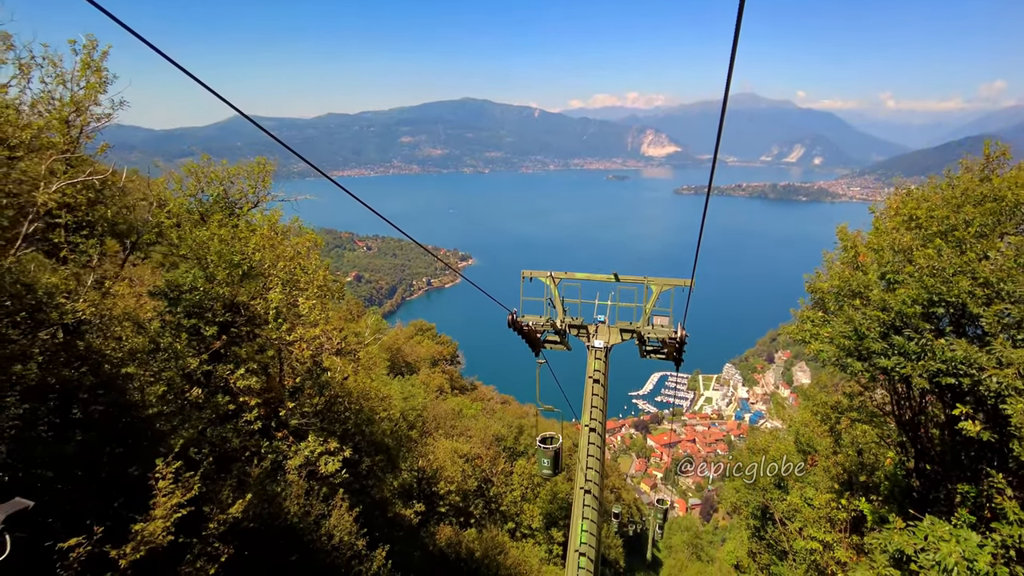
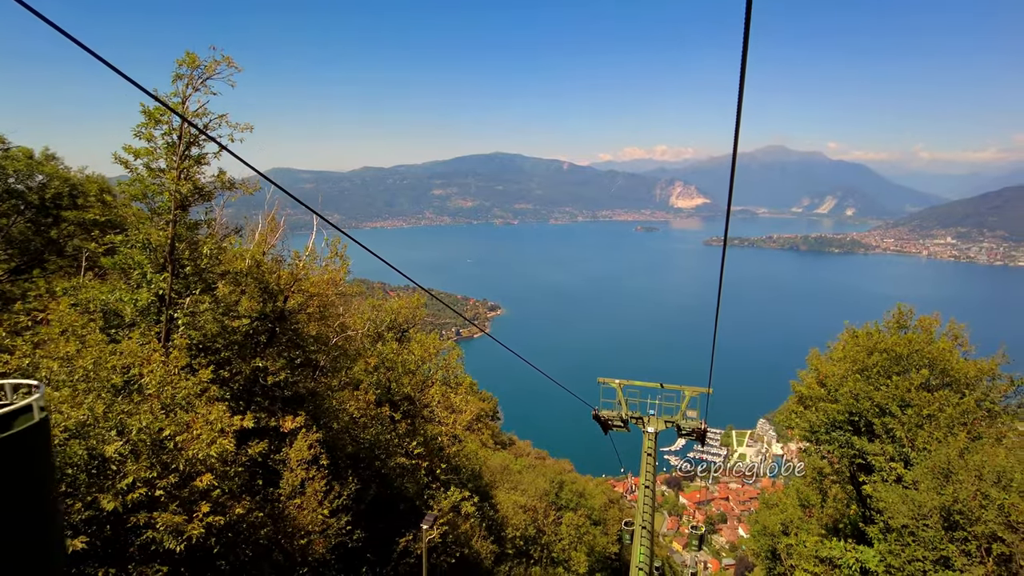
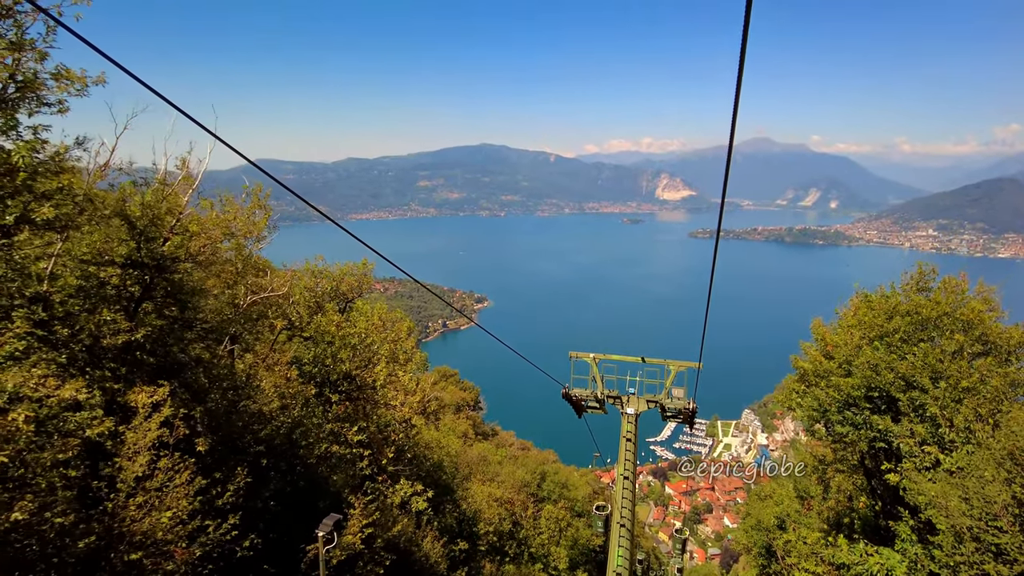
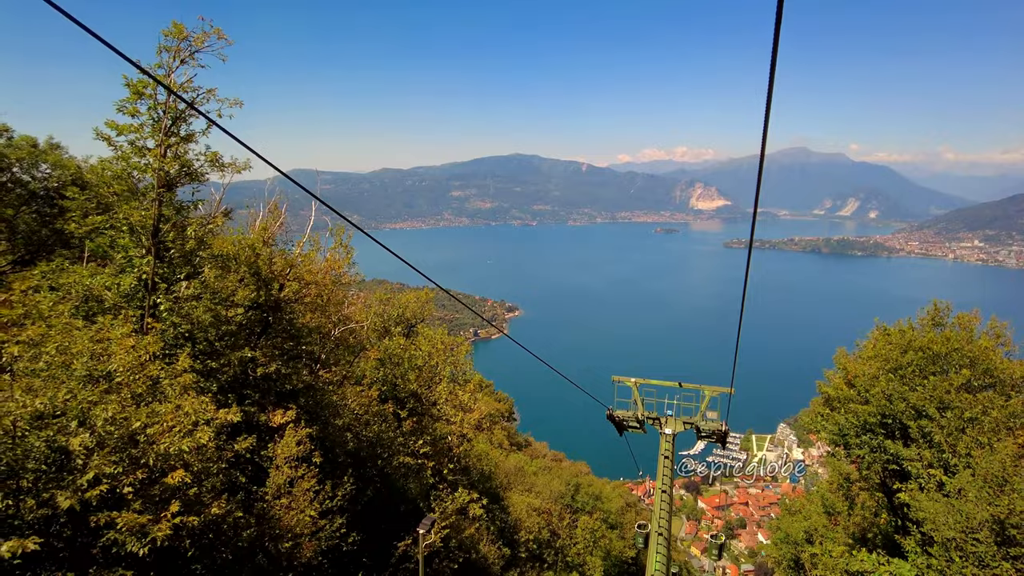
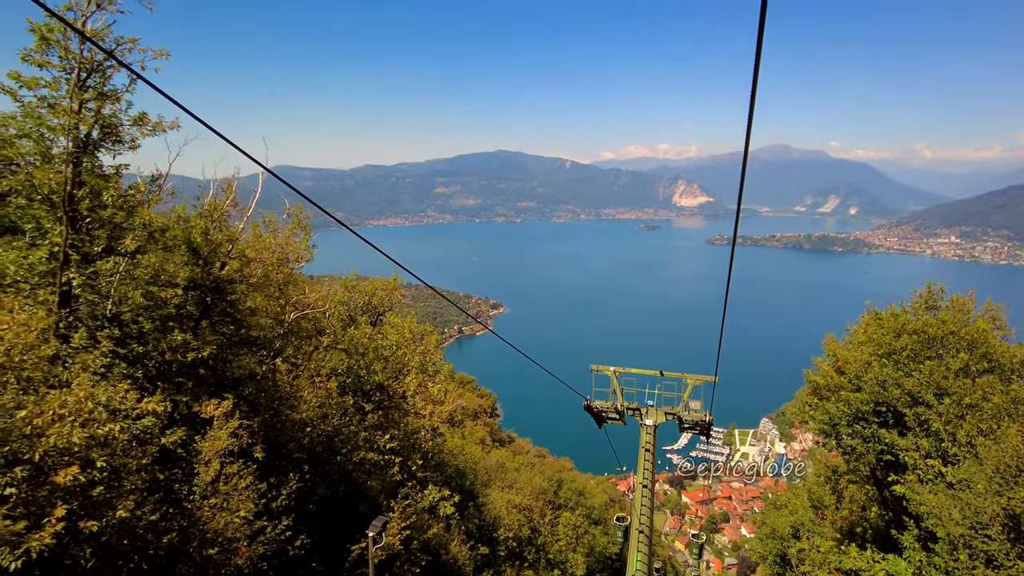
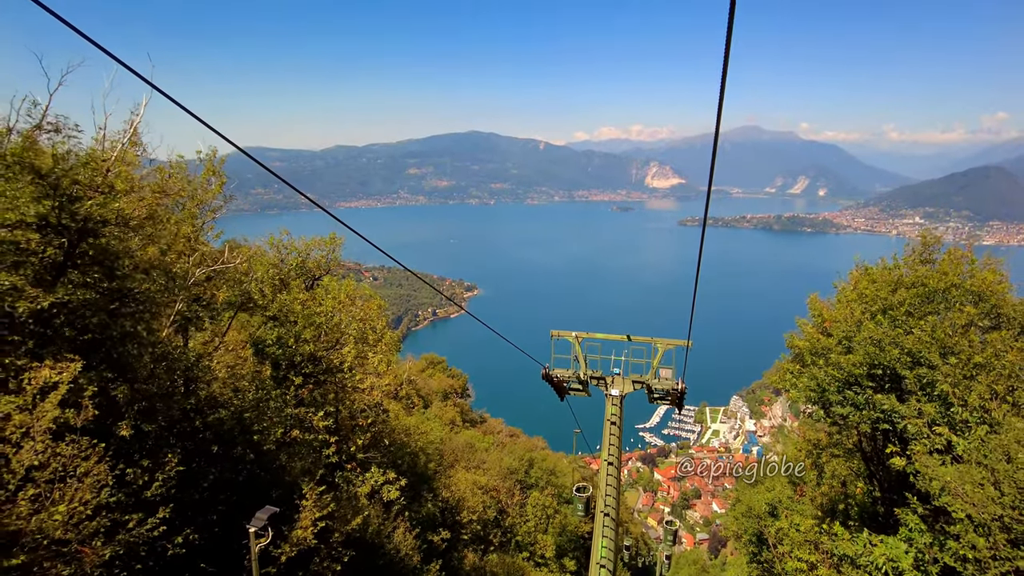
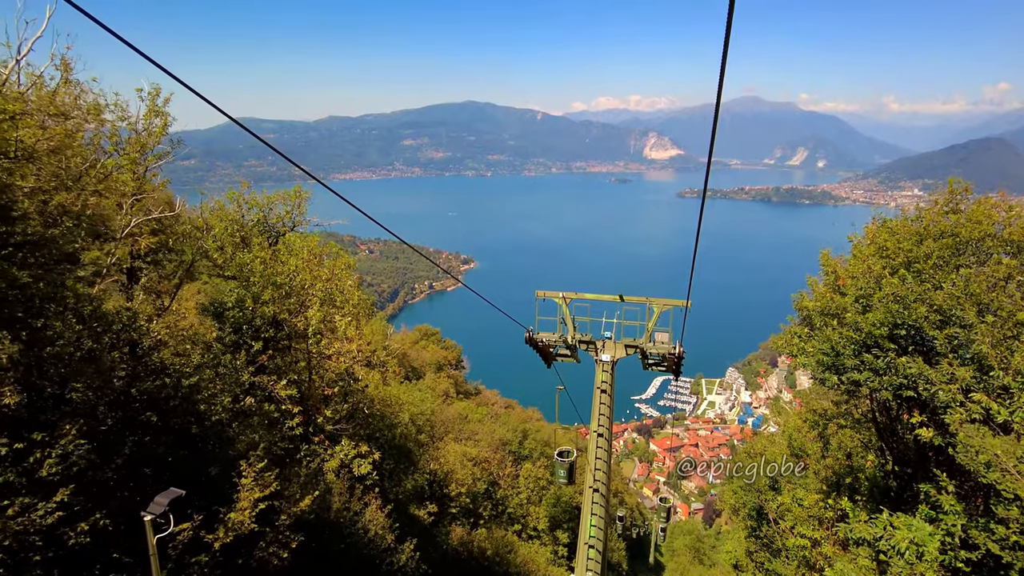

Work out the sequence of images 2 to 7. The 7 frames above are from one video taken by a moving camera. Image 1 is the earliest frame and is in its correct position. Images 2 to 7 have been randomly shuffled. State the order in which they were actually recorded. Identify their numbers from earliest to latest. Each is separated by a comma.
7, 6, 3, 5, 4, 2
